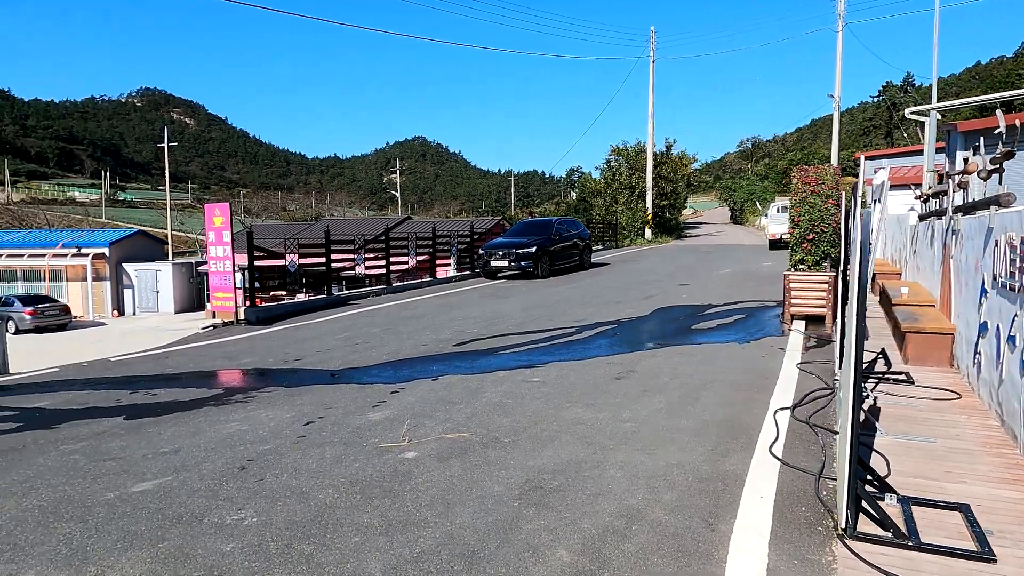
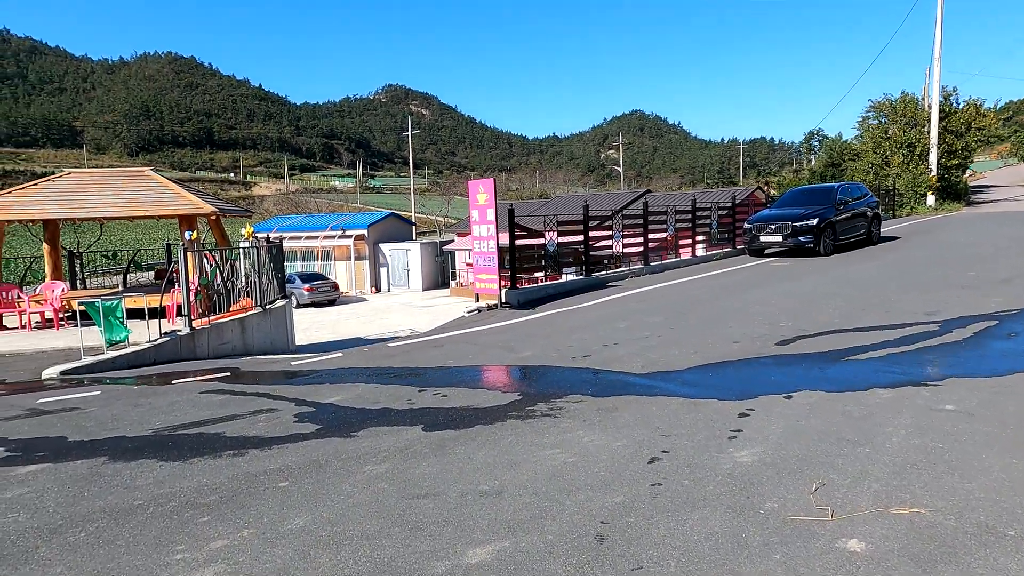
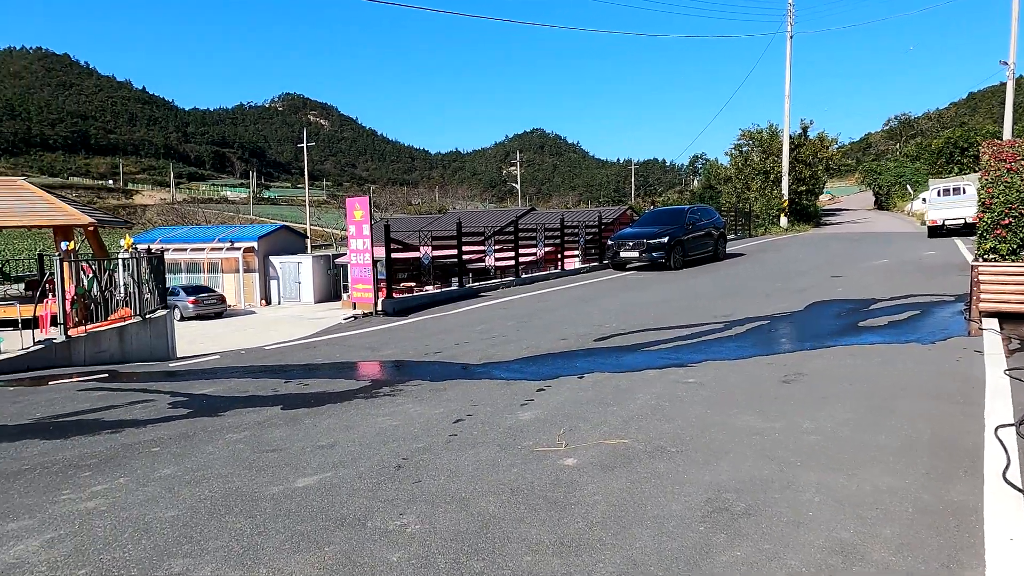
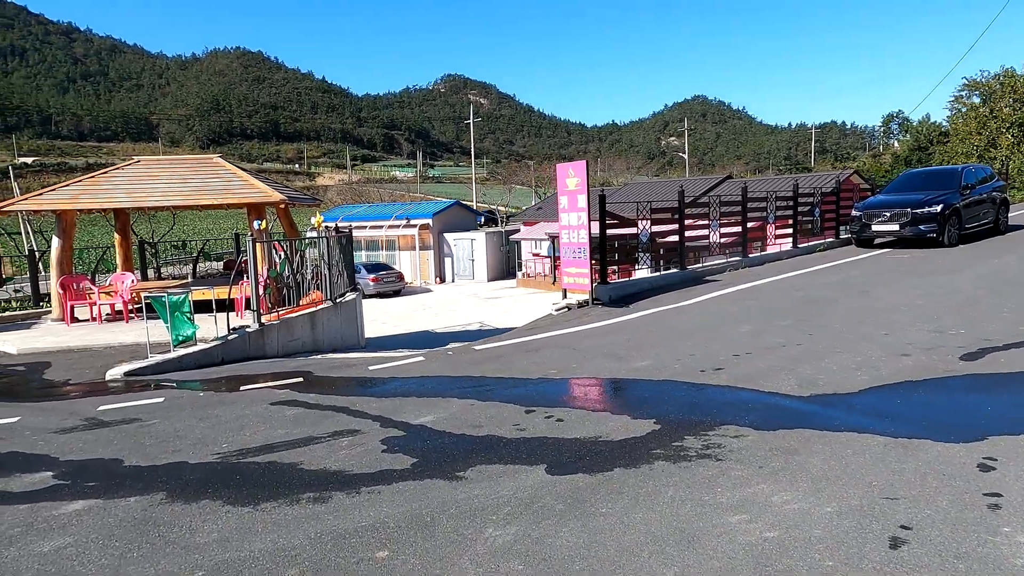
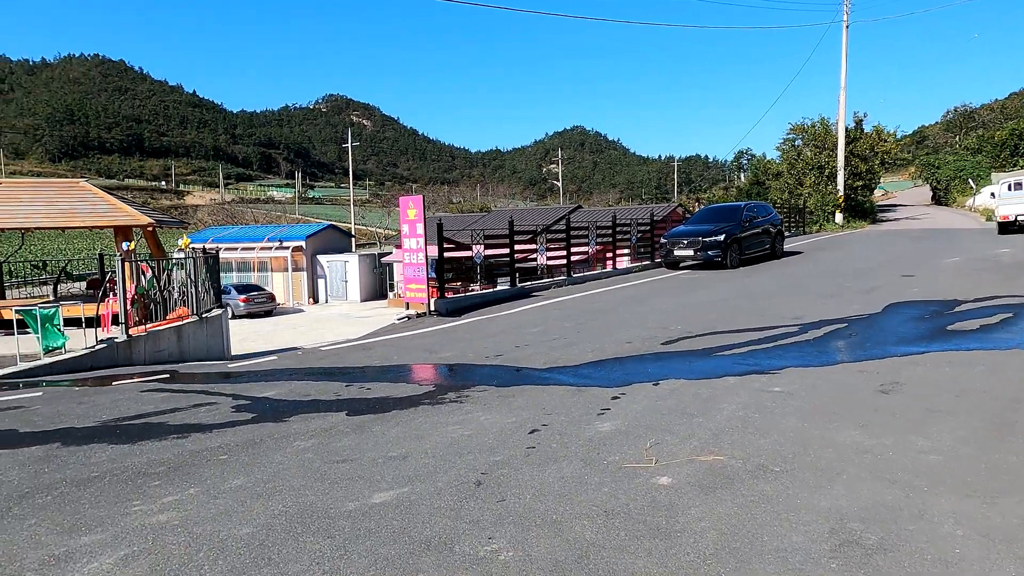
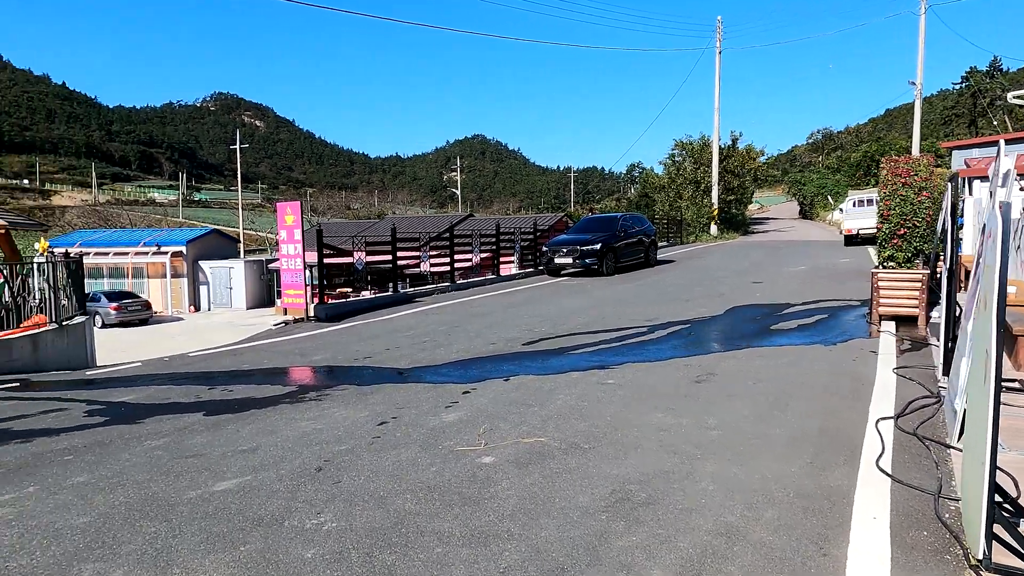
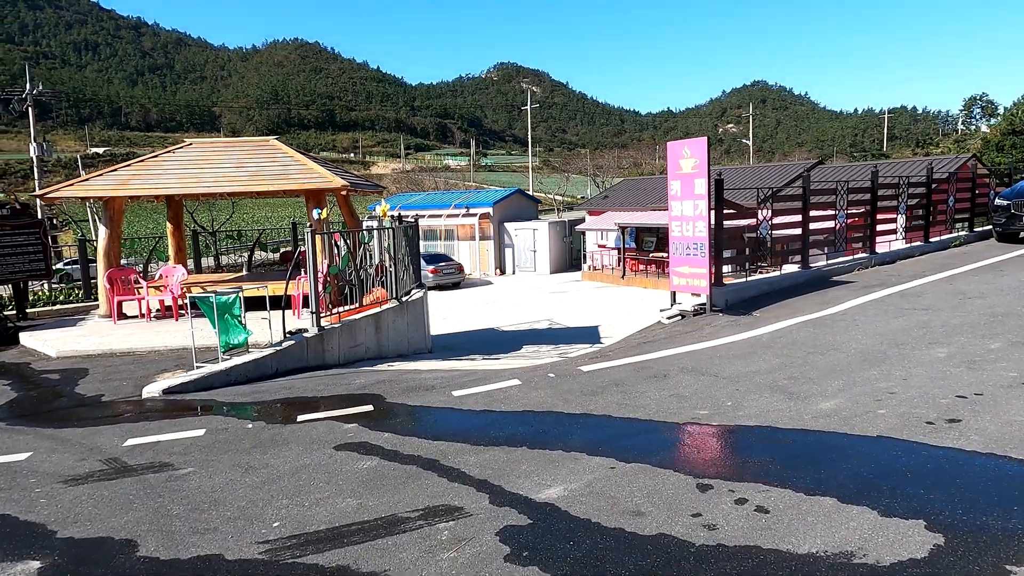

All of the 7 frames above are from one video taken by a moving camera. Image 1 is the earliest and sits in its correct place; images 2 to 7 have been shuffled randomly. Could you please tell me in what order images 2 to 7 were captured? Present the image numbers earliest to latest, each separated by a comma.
6, 3, 5, 2, 4, 7
